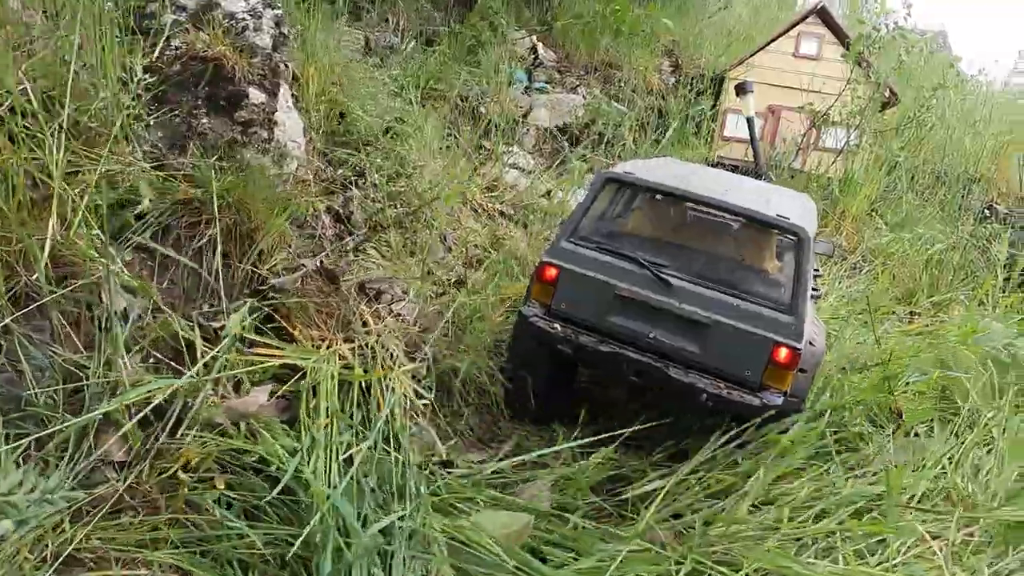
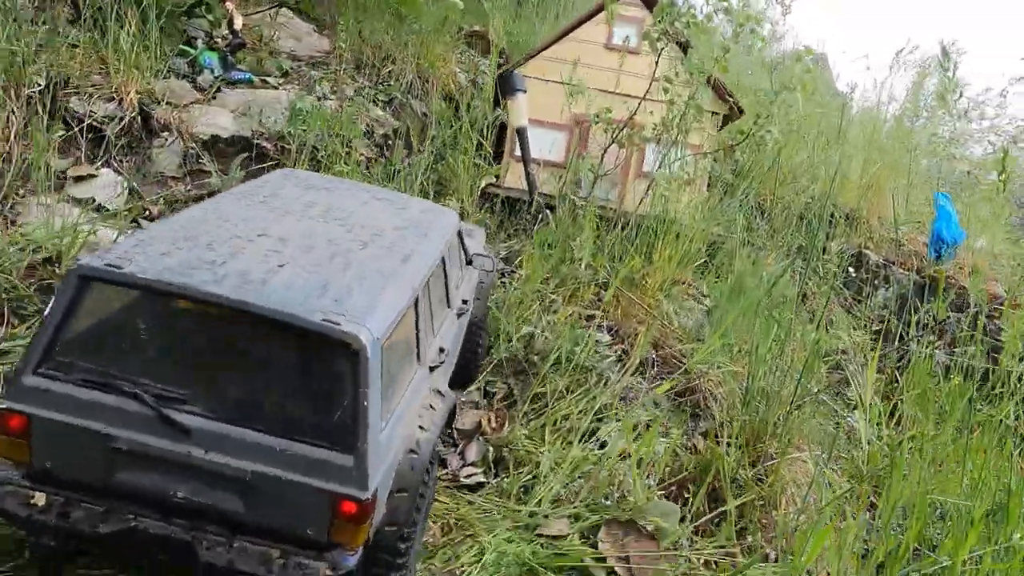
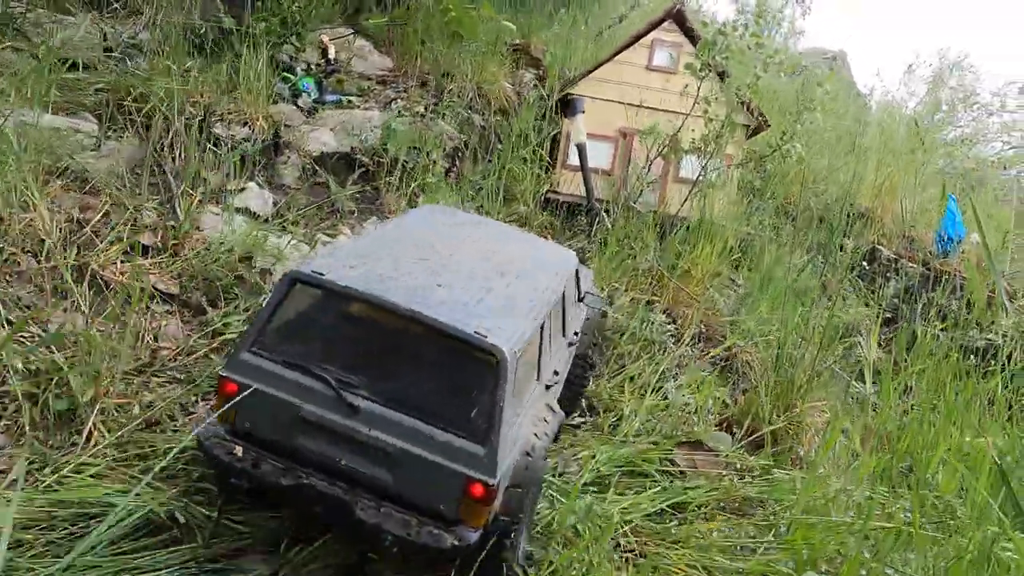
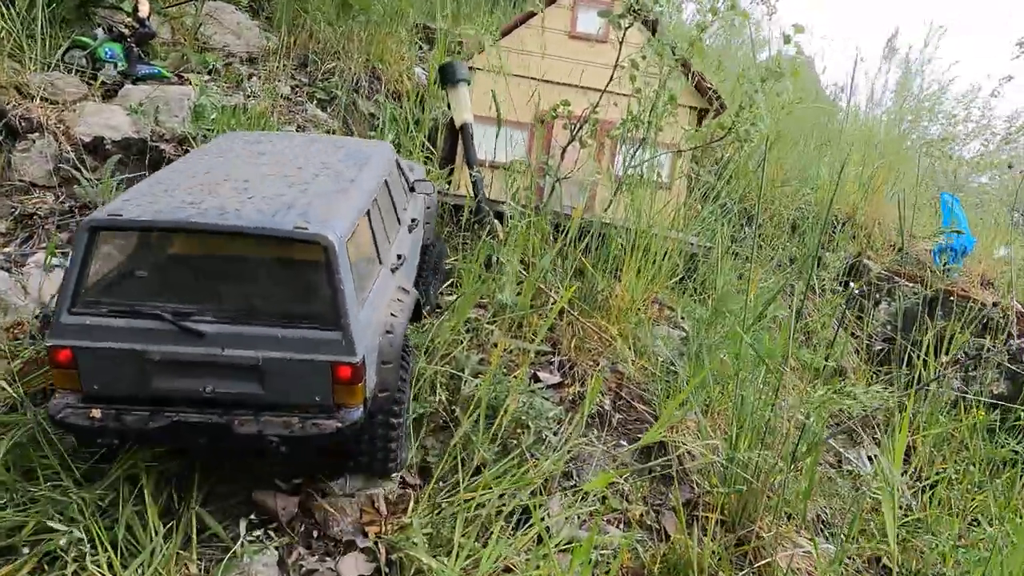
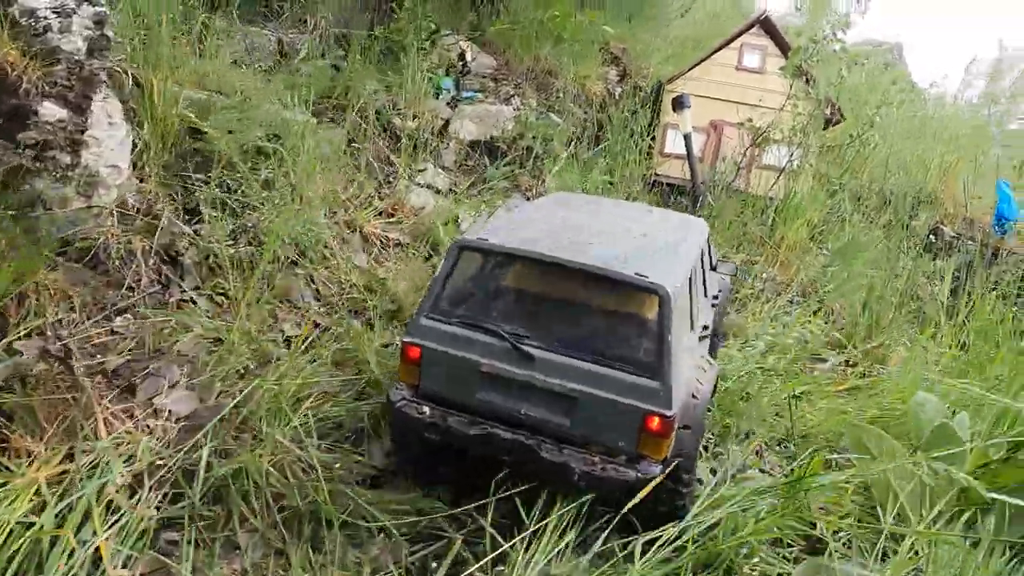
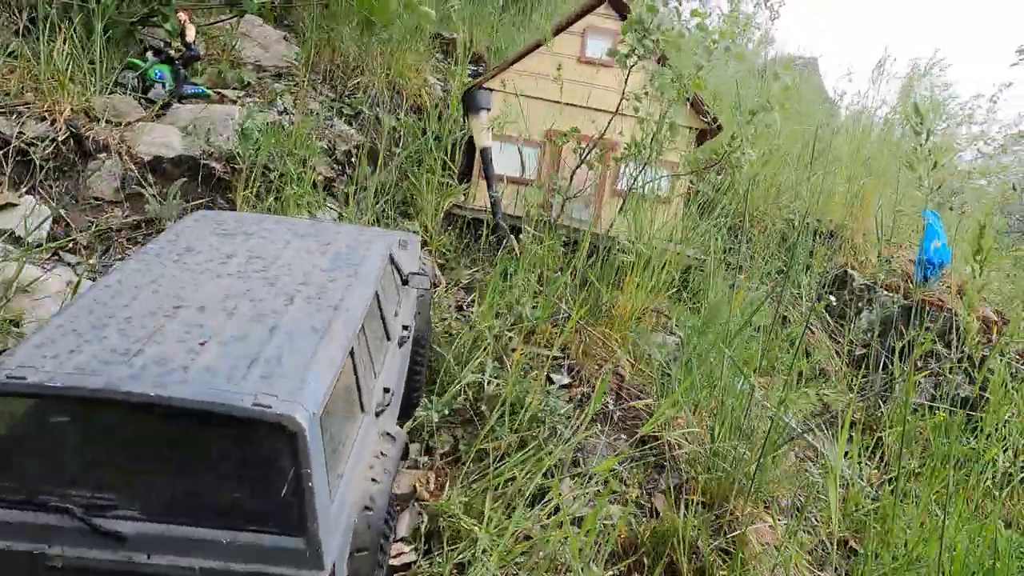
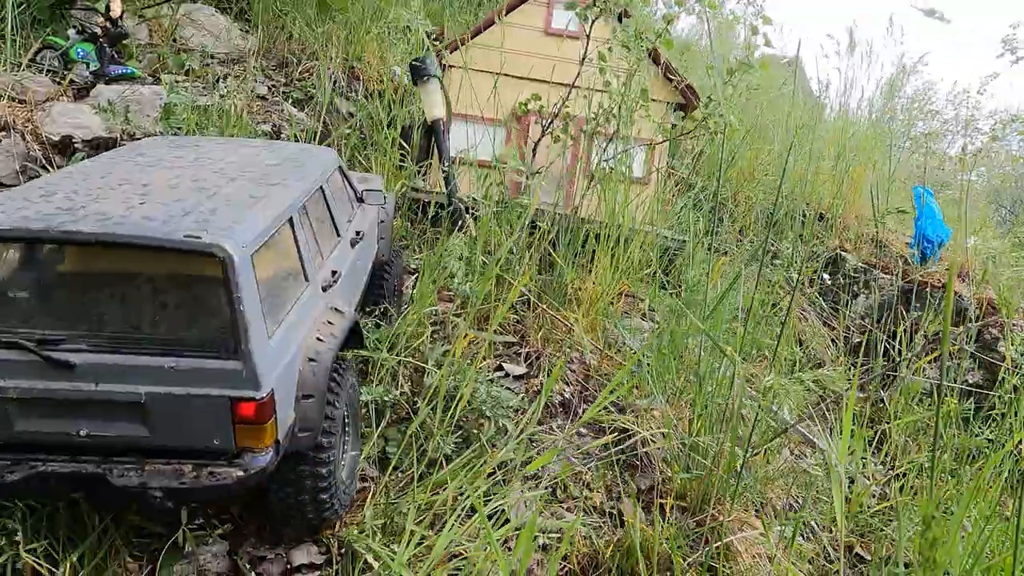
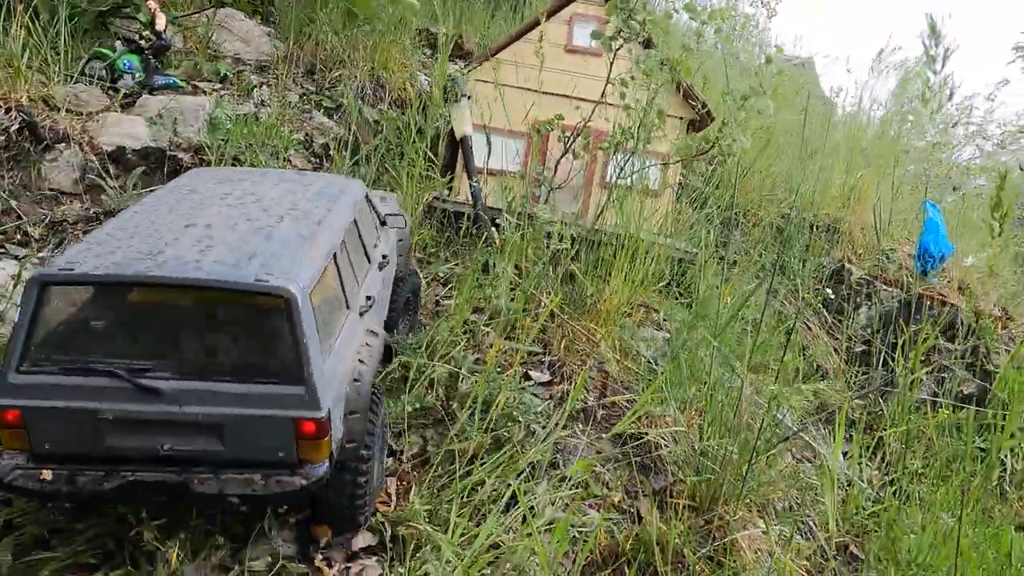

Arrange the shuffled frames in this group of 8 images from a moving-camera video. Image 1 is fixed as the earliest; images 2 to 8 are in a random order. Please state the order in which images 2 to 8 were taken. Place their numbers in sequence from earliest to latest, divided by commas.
5, 3, 2, 6, 8, 4, 7
